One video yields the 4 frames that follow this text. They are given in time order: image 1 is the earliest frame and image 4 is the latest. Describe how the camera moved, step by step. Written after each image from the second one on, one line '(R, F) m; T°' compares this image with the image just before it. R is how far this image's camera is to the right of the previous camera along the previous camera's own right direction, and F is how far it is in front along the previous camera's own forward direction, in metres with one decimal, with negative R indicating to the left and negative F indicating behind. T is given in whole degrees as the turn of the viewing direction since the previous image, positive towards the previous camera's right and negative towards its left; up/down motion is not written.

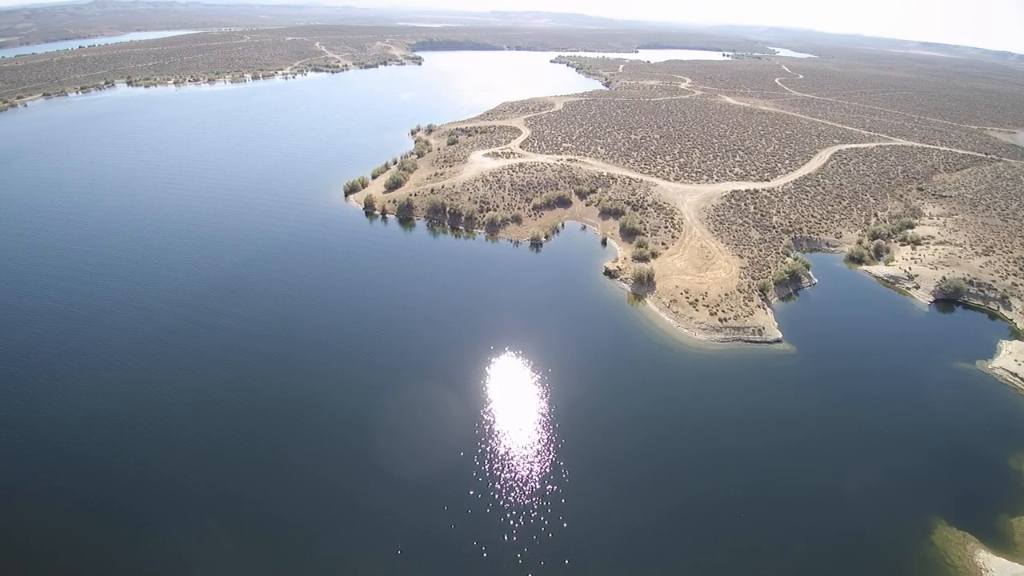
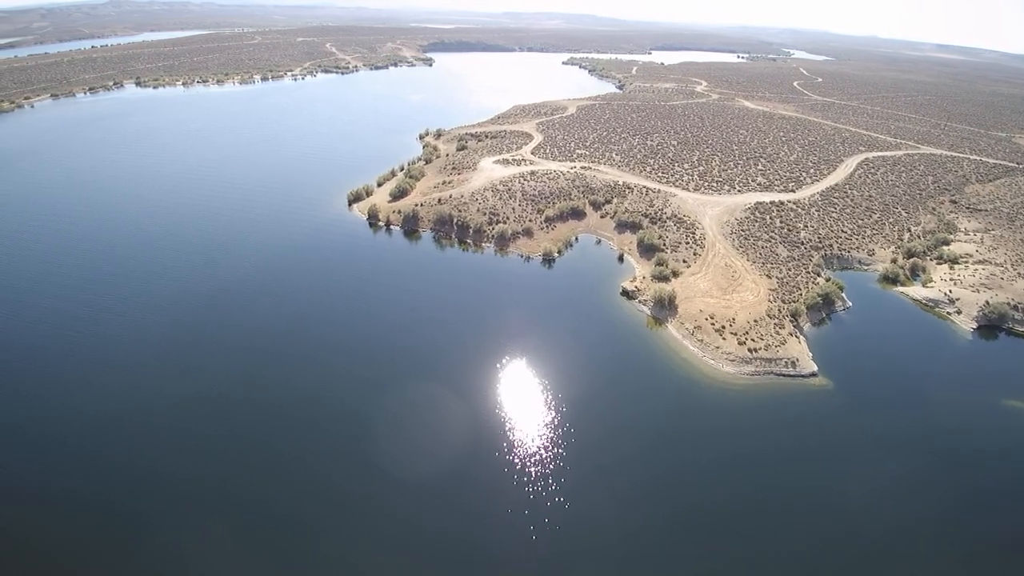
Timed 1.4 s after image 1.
(-0.1, +2.3) m; -1°
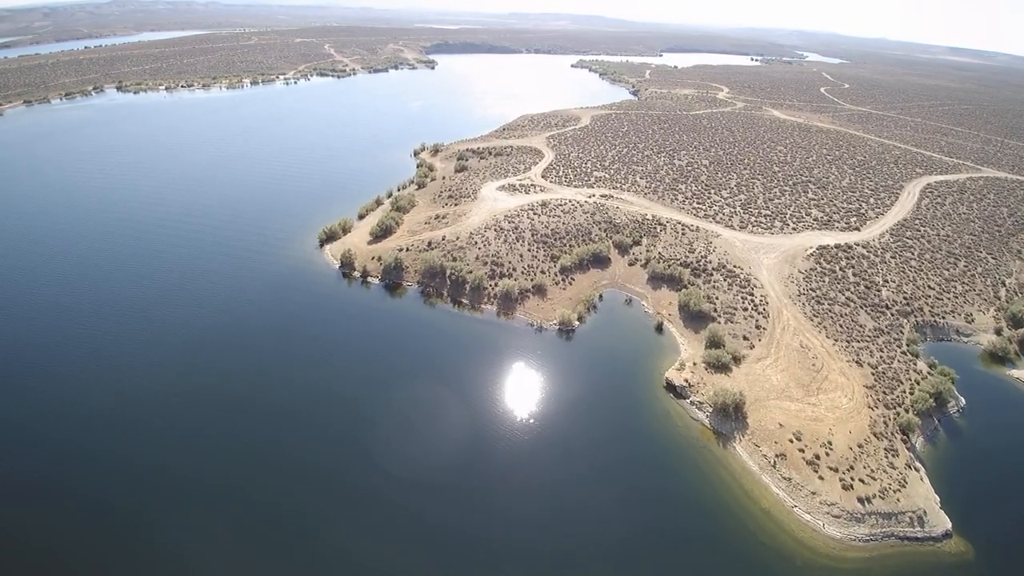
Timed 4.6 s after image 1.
(-0.2, +8.5) m; -1°
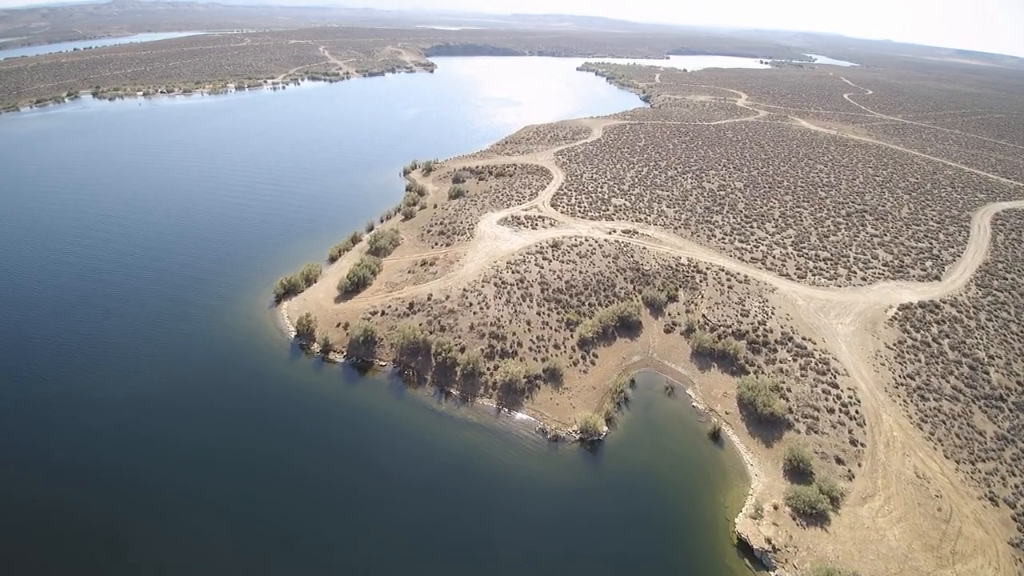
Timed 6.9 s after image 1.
(-0.1, +7.7) m; 0°
